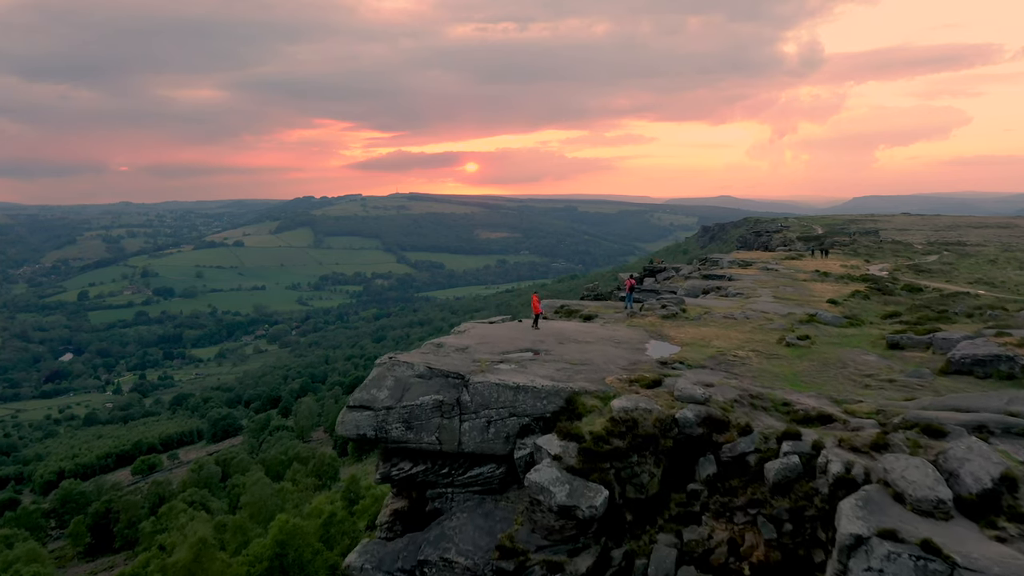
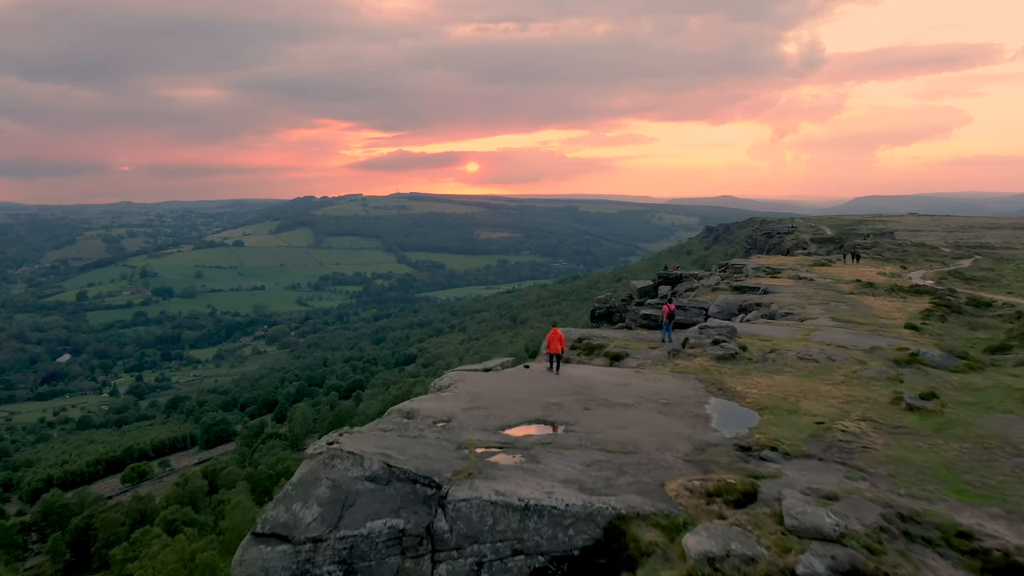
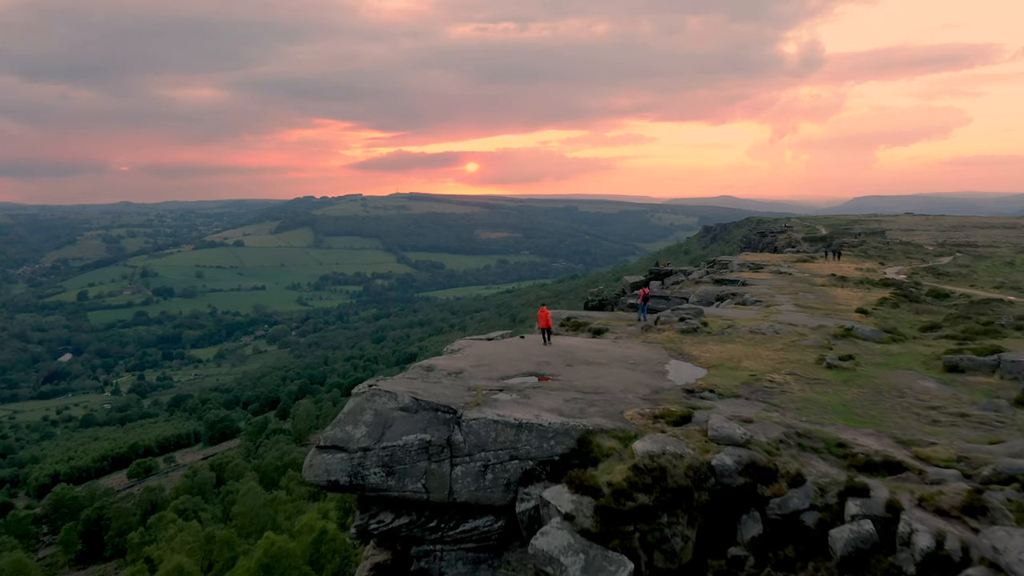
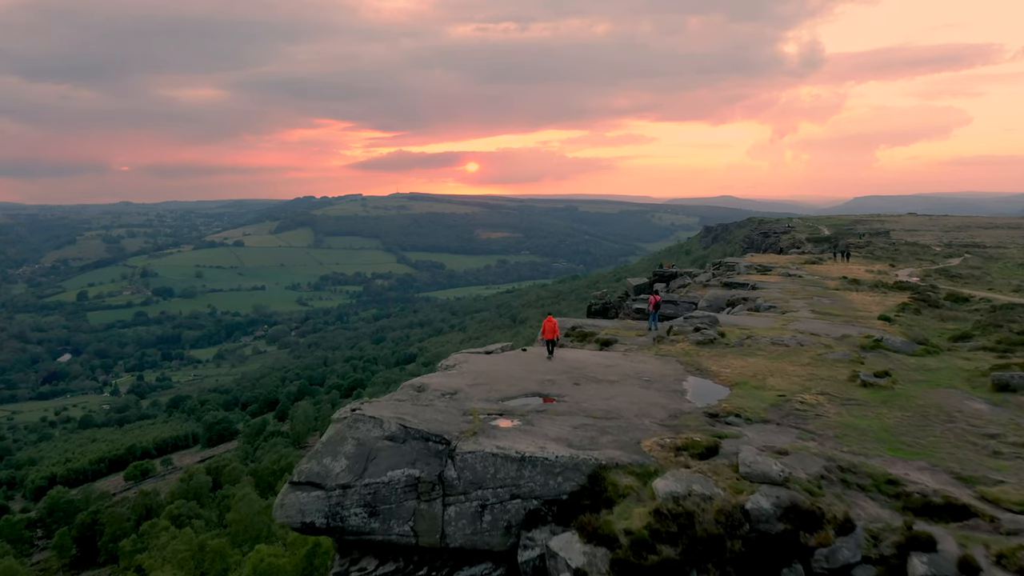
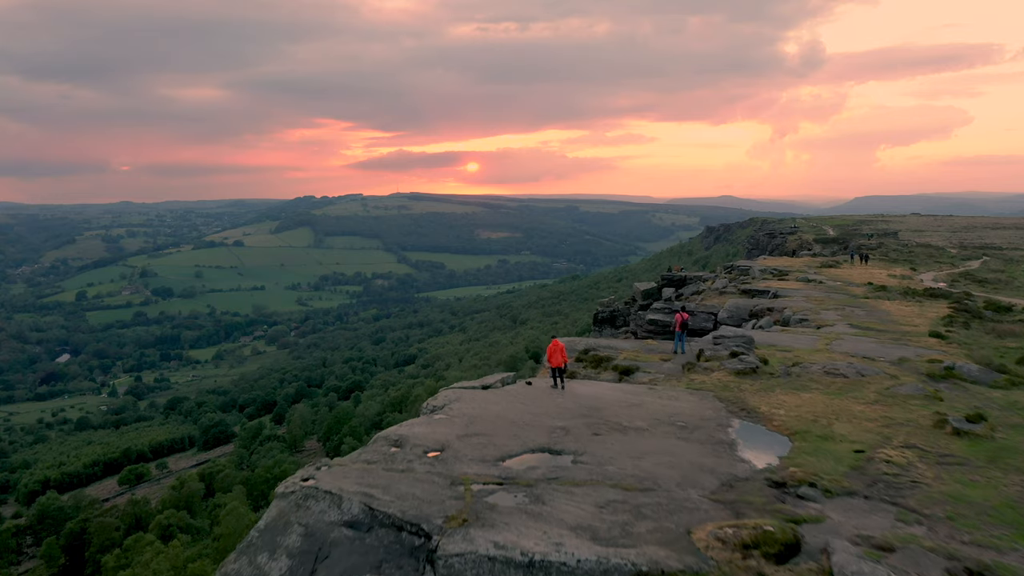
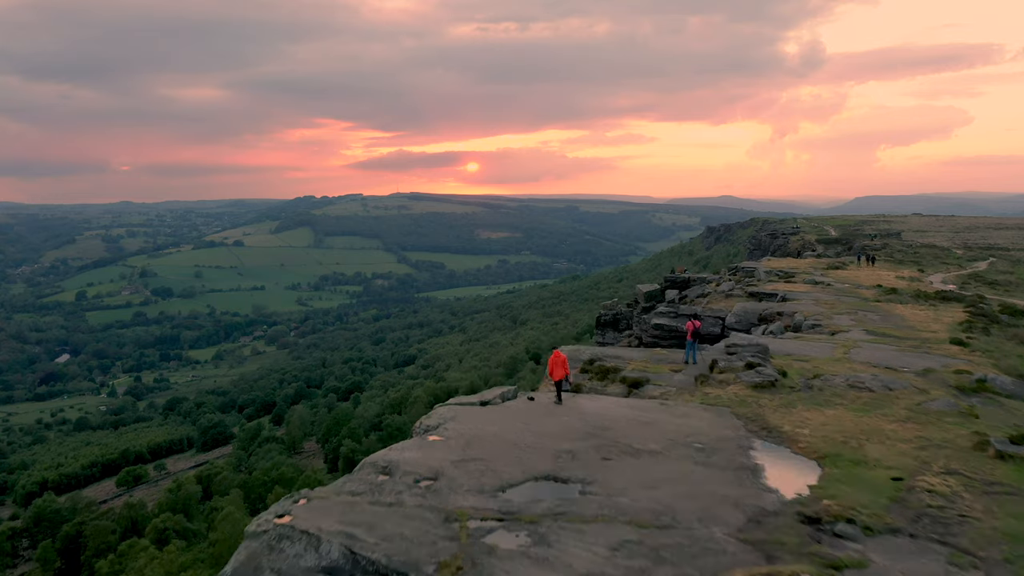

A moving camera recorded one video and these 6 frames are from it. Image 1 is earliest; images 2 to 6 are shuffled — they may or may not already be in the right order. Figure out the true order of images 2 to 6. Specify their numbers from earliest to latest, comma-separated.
3, 4, 2, 5, 6
